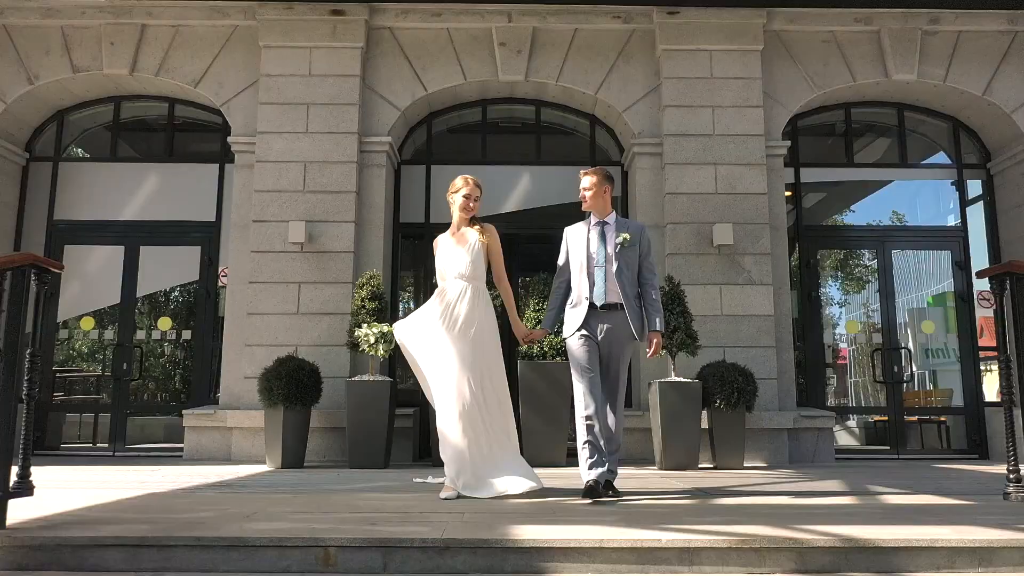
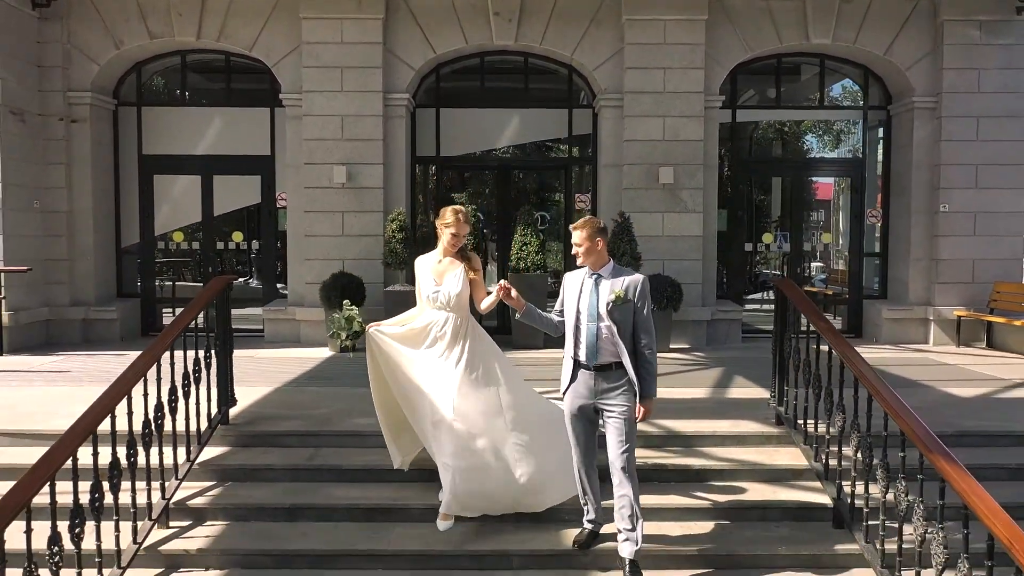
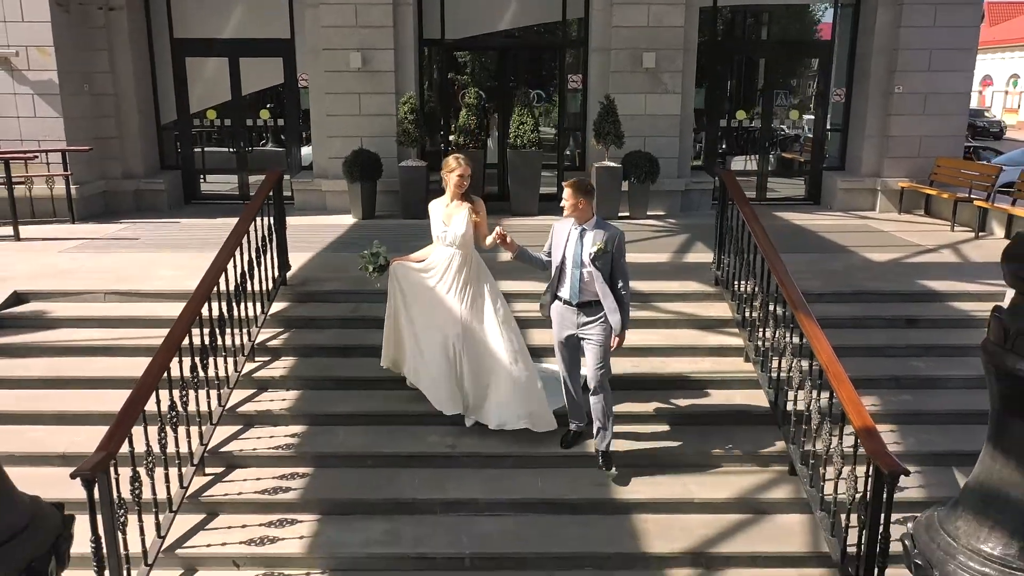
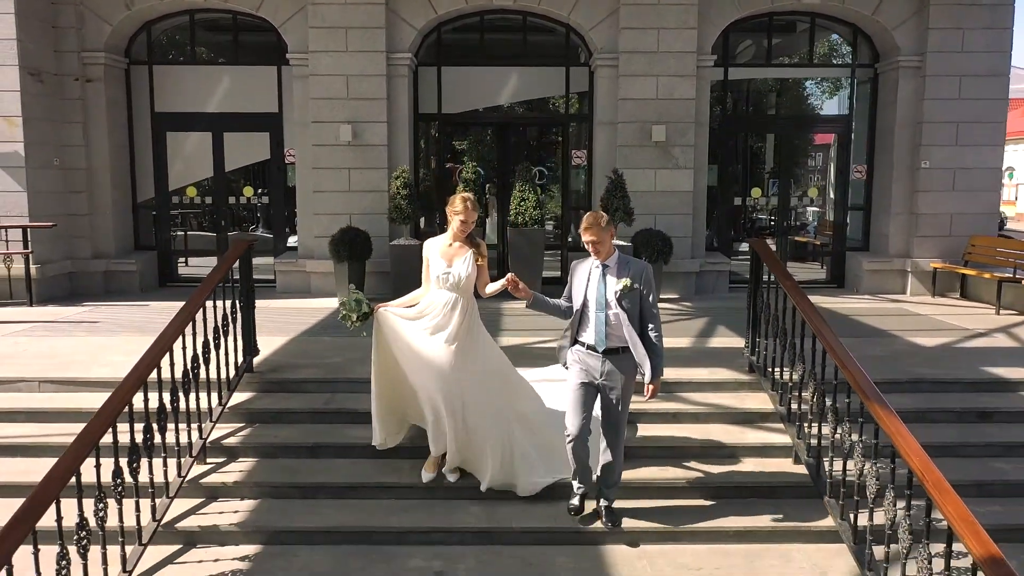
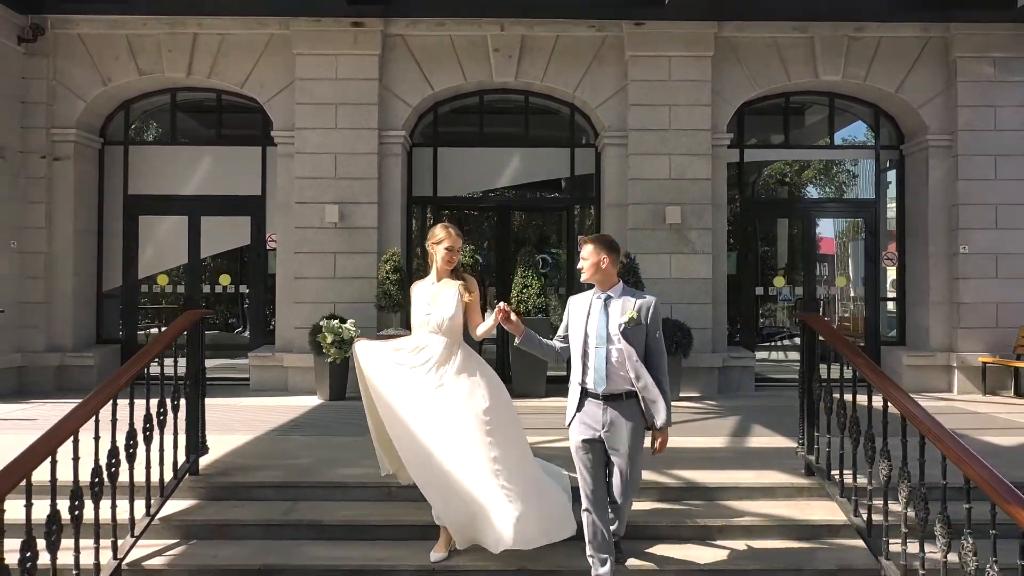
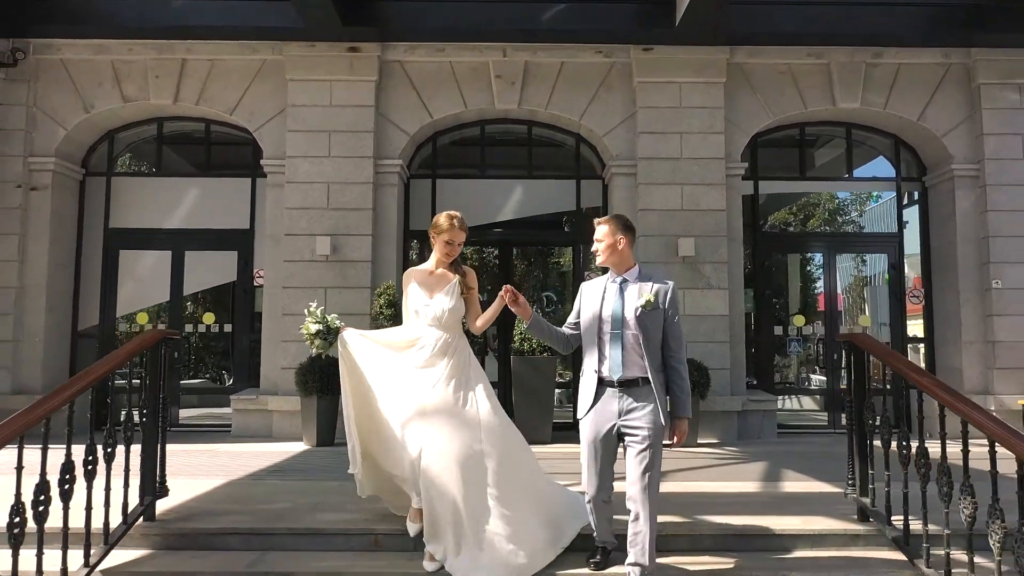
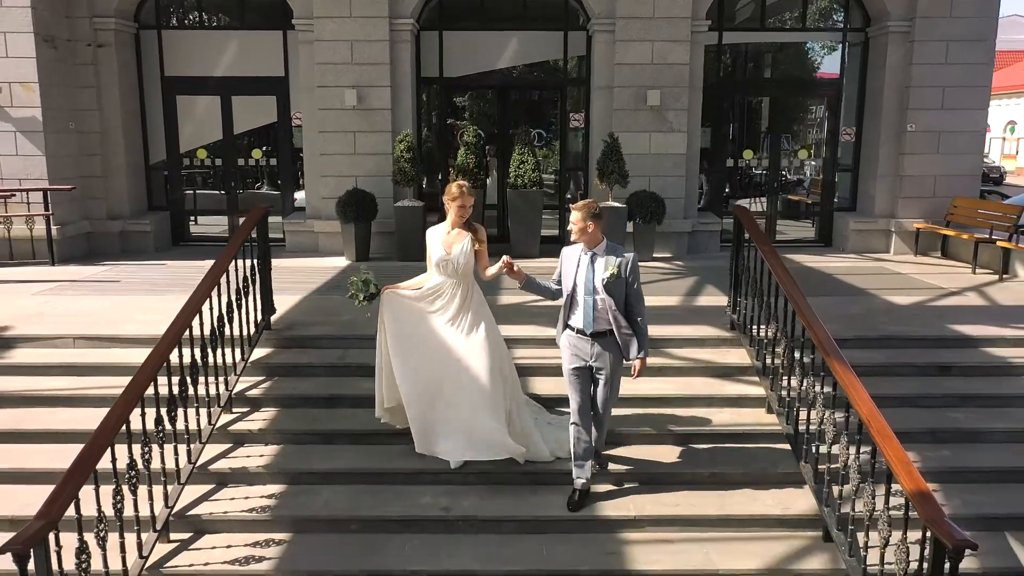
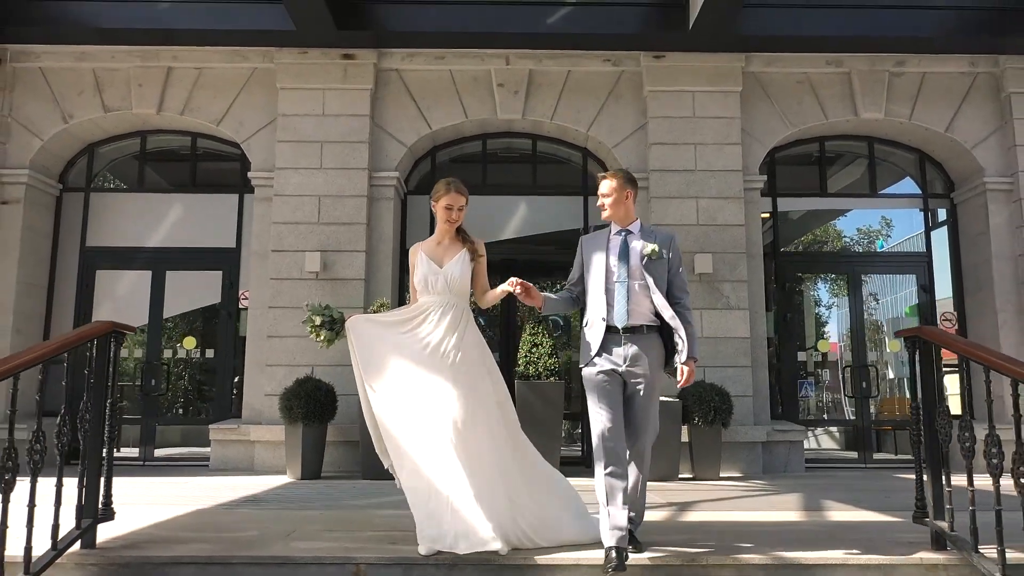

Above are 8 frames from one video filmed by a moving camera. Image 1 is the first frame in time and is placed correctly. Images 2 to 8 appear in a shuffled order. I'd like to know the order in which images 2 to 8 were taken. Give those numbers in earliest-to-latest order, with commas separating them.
8, 6, 5, 2, 4, 7, 3
